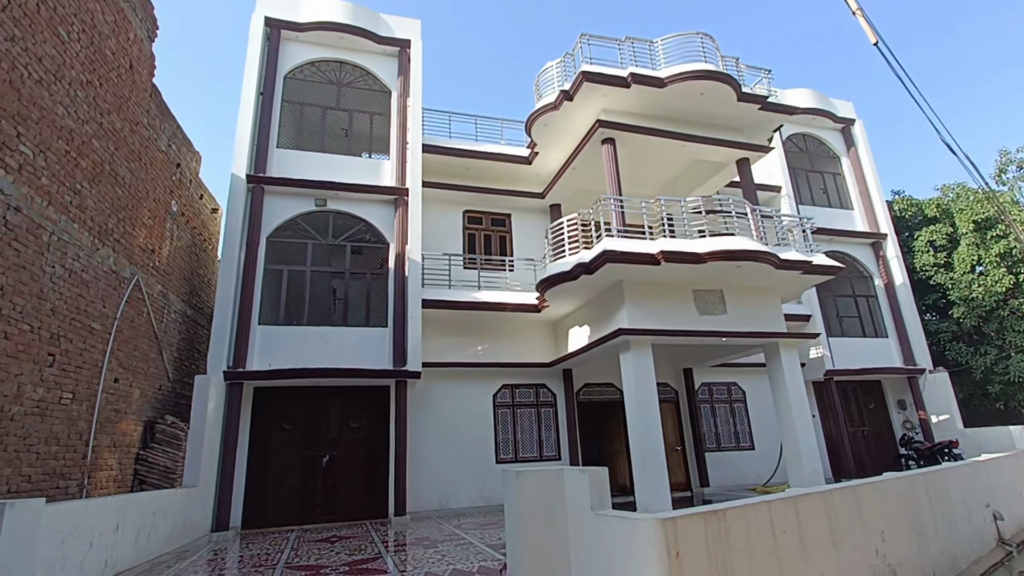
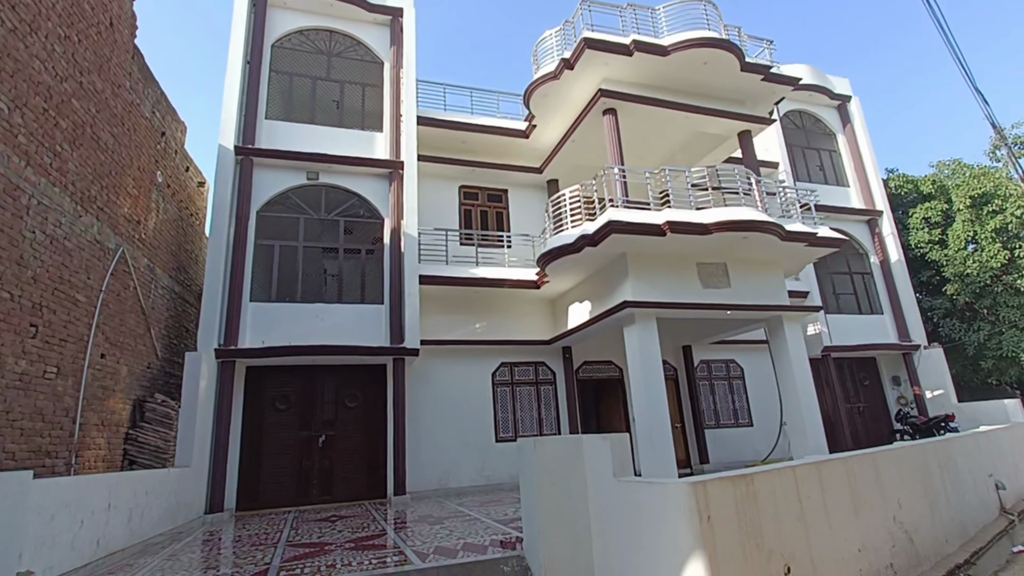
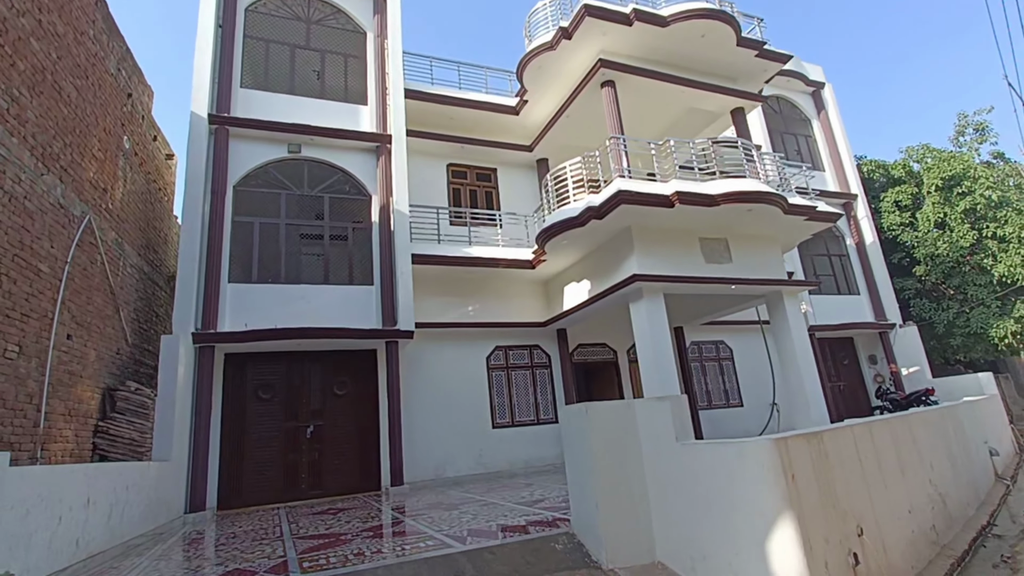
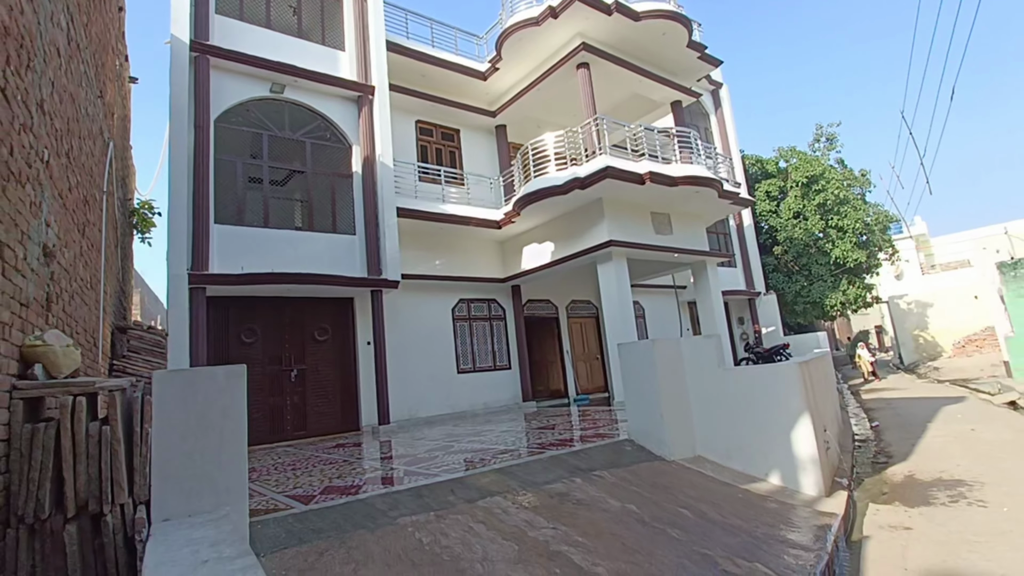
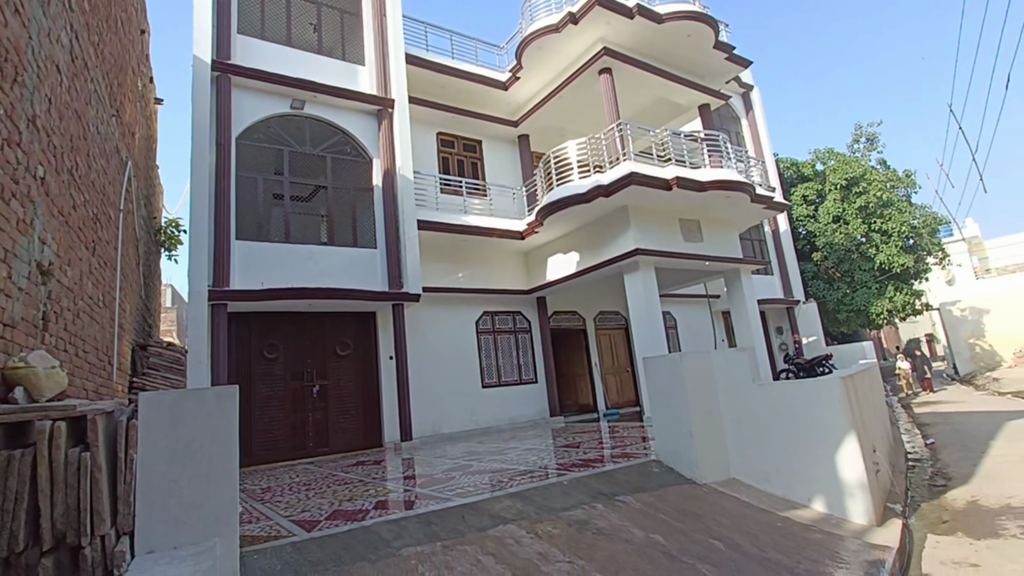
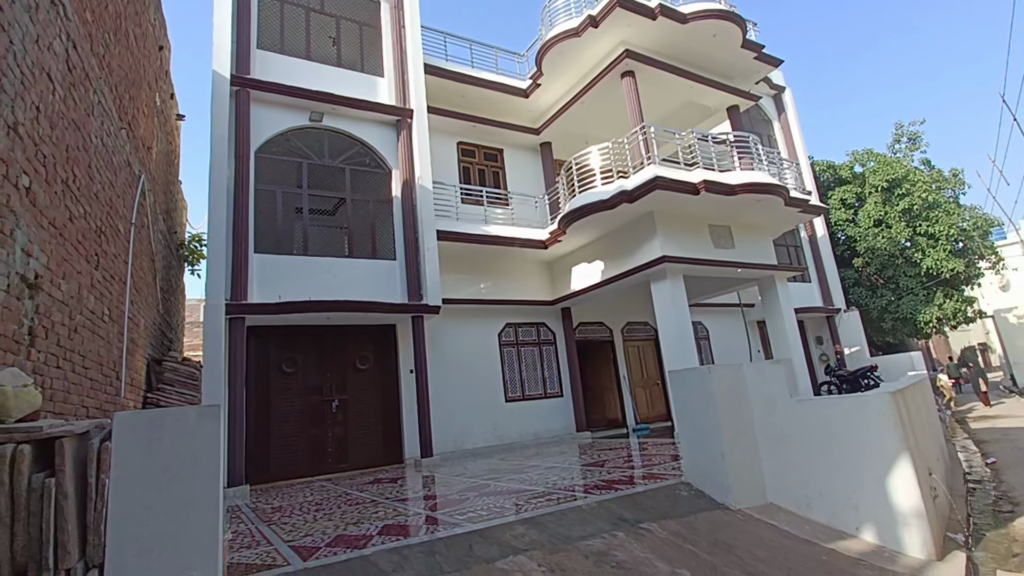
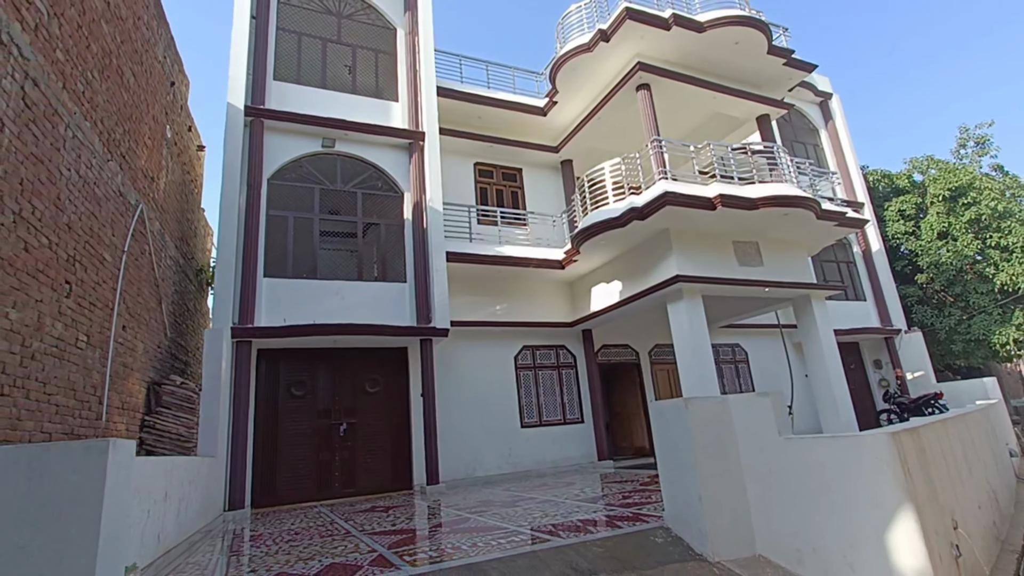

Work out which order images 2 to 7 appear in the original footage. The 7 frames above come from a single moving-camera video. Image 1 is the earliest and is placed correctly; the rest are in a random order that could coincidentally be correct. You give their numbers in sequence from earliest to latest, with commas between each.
2, 3, 7, 6, 5, 4
